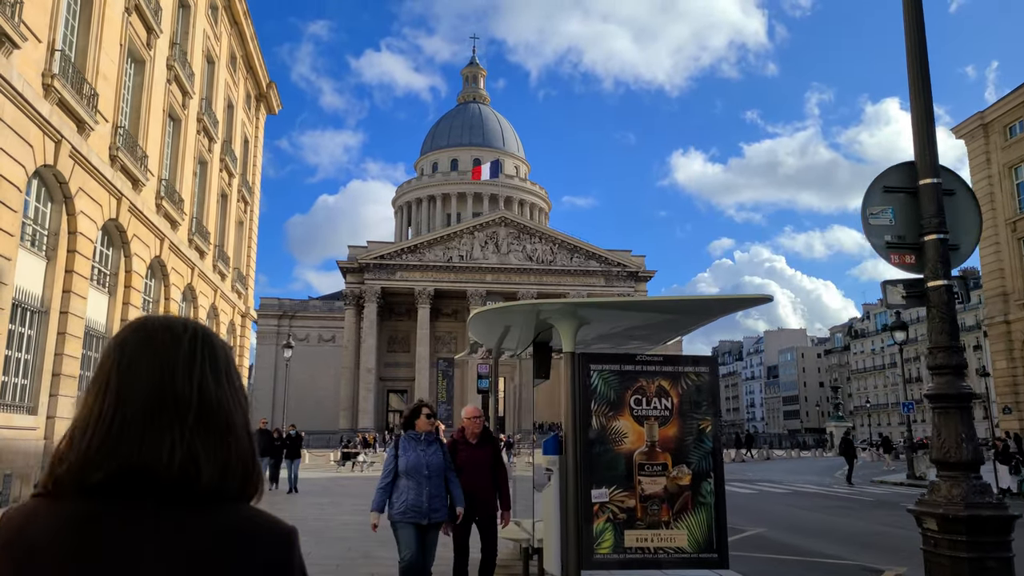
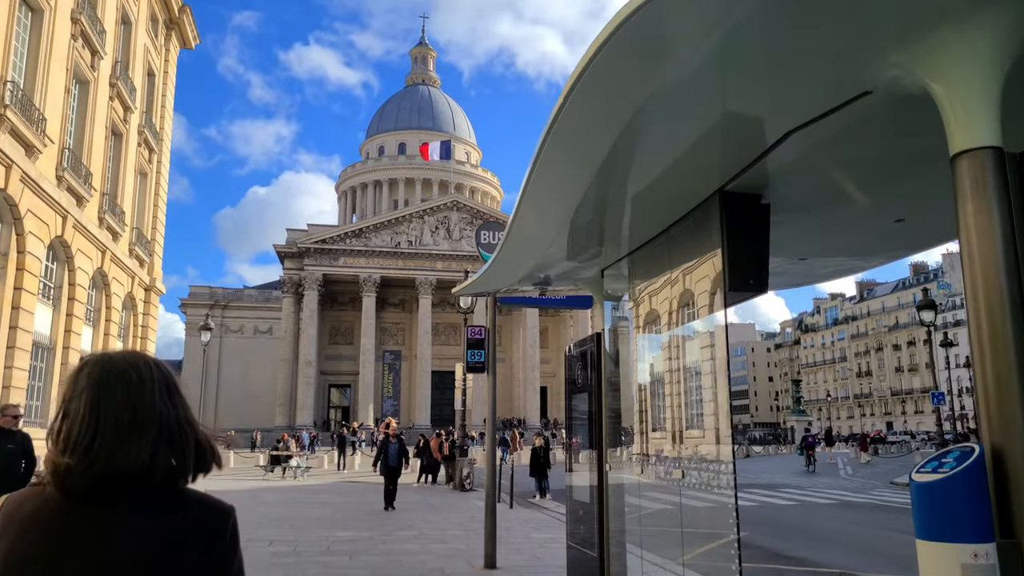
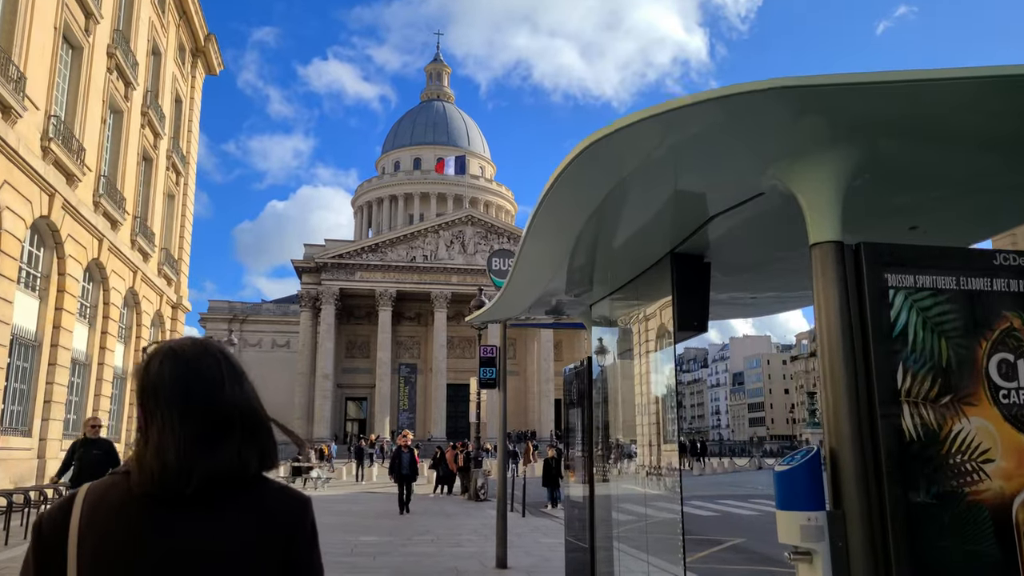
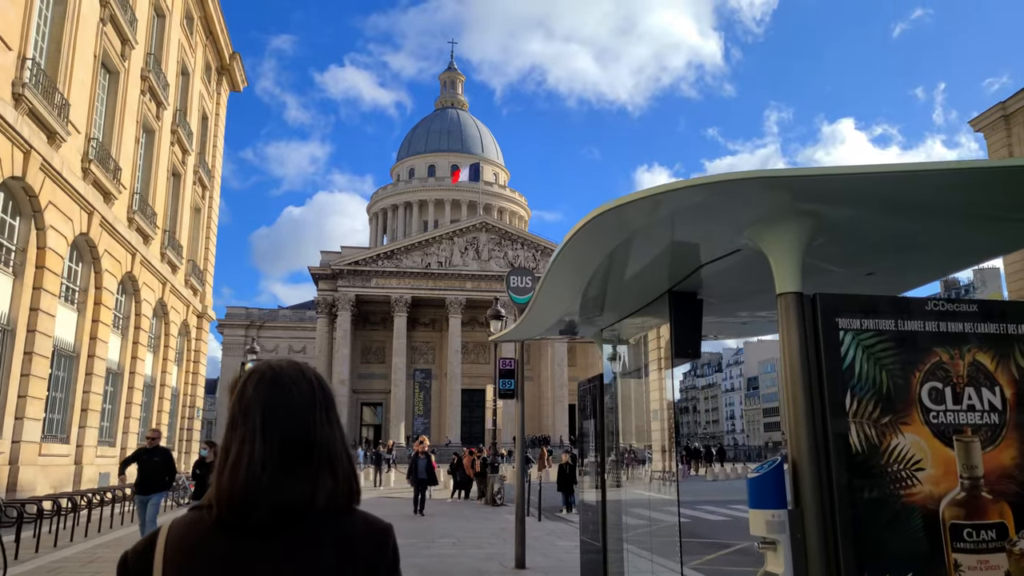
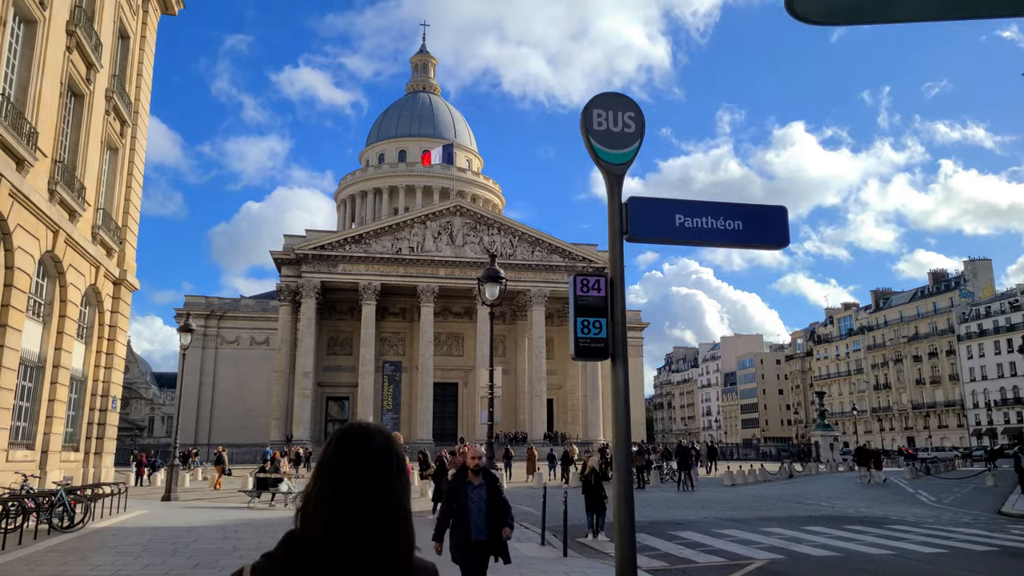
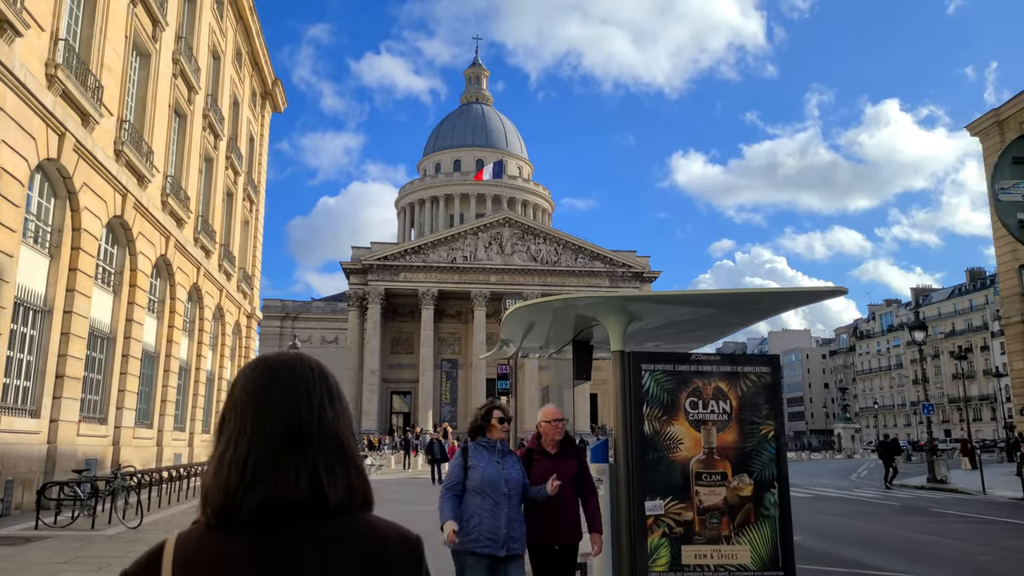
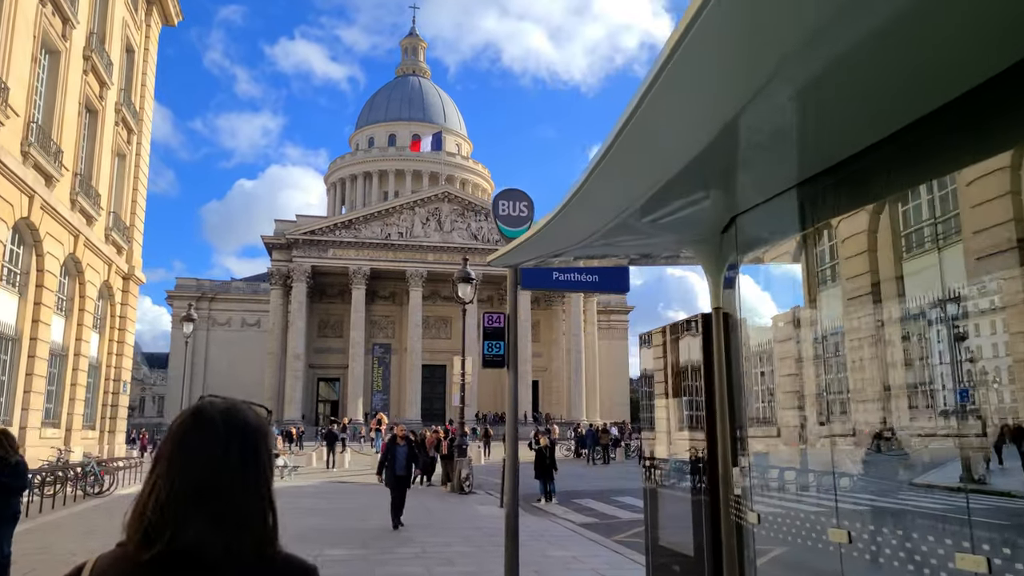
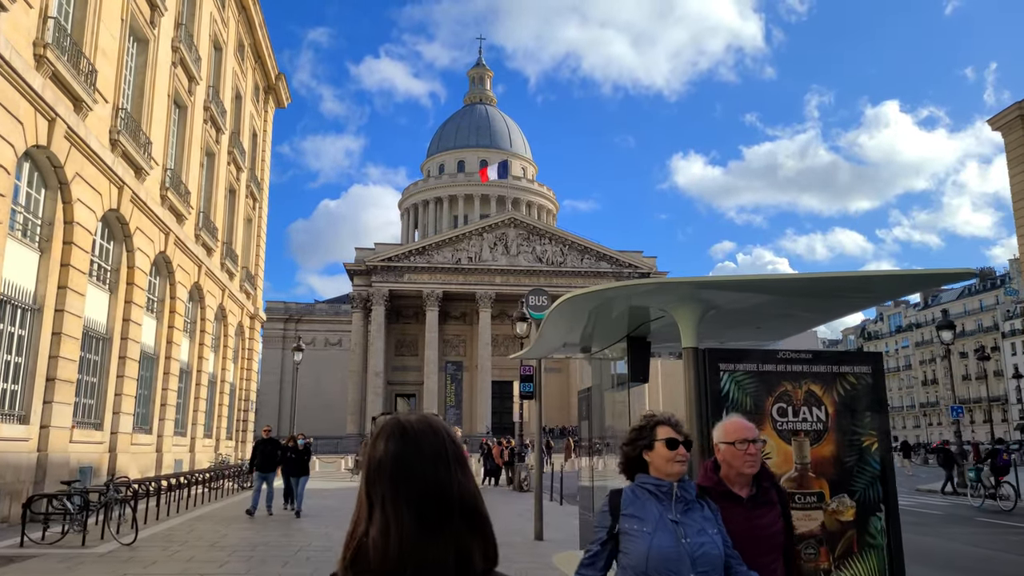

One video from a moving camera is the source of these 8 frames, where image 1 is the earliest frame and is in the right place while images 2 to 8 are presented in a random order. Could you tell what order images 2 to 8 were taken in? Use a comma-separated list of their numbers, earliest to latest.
6, 8, 4, 3, 2, 7, 5
